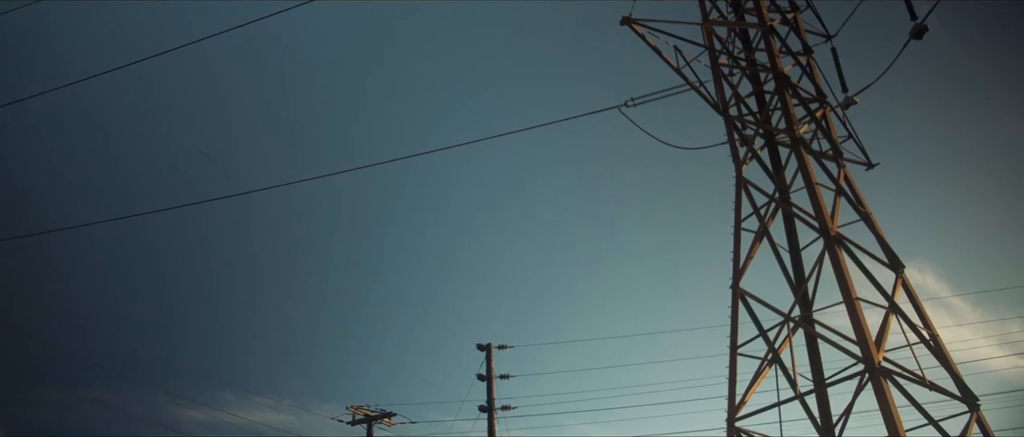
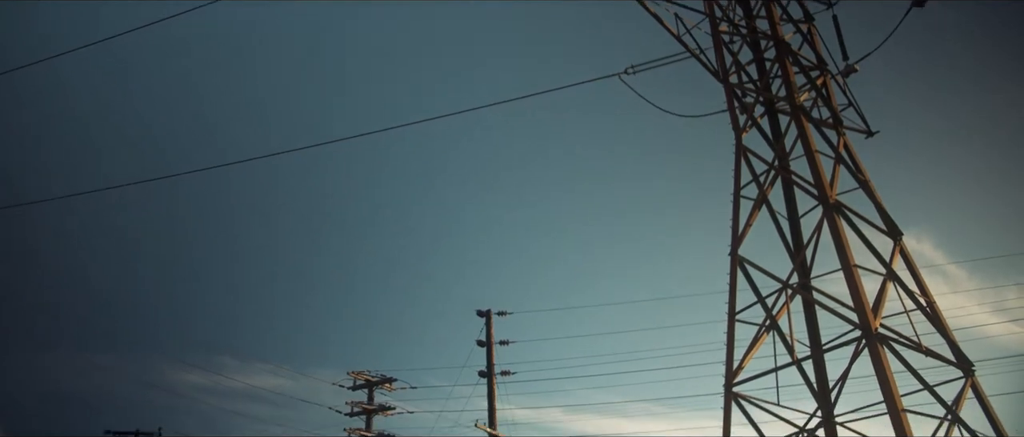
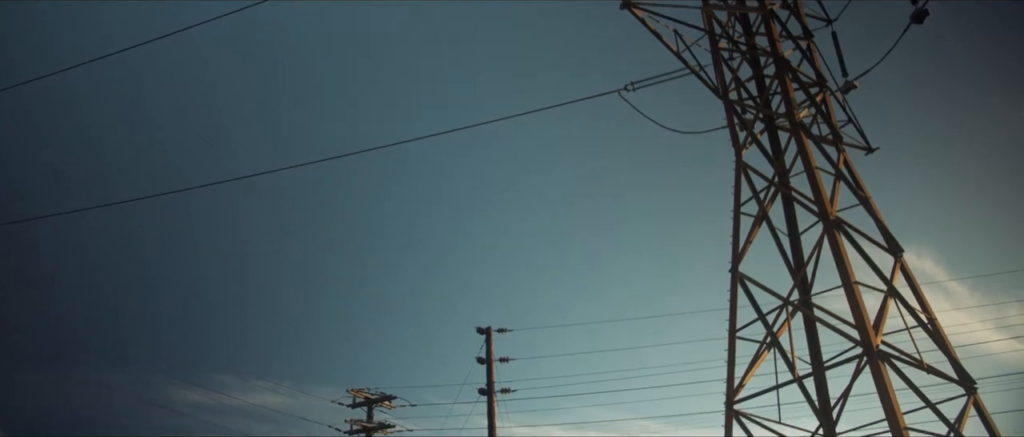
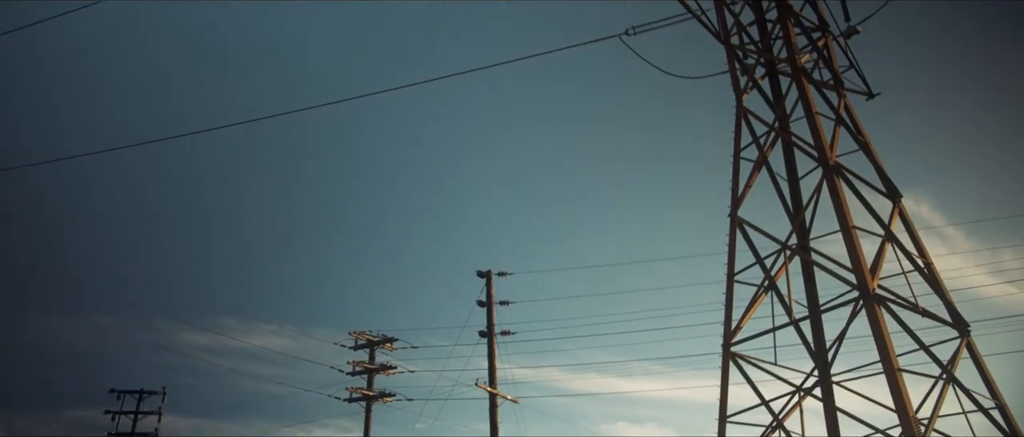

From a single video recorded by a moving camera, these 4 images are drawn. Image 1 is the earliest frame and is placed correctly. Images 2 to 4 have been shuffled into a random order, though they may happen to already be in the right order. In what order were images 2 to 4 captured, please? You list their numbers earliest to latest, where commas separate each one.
3, 2, 4
